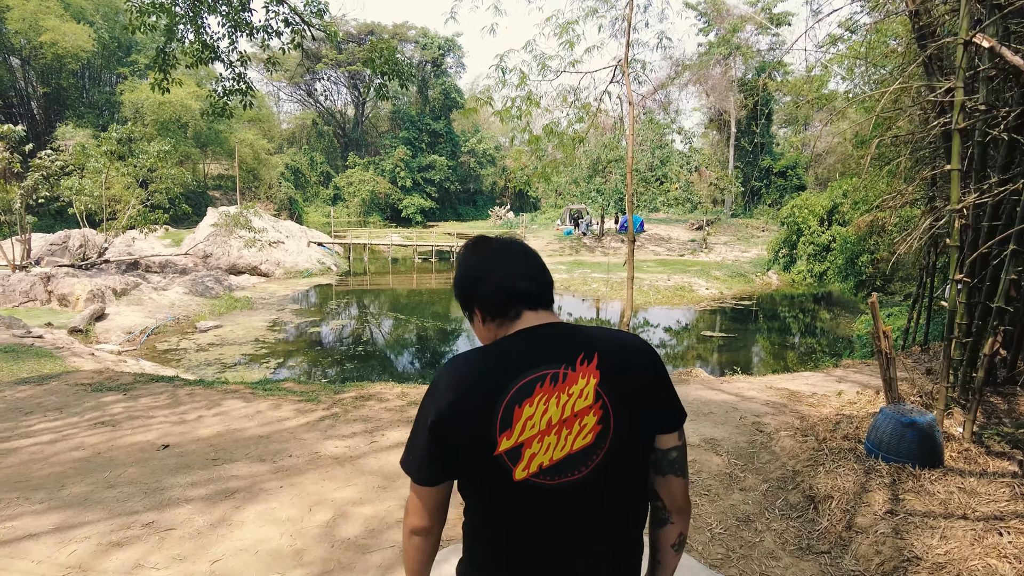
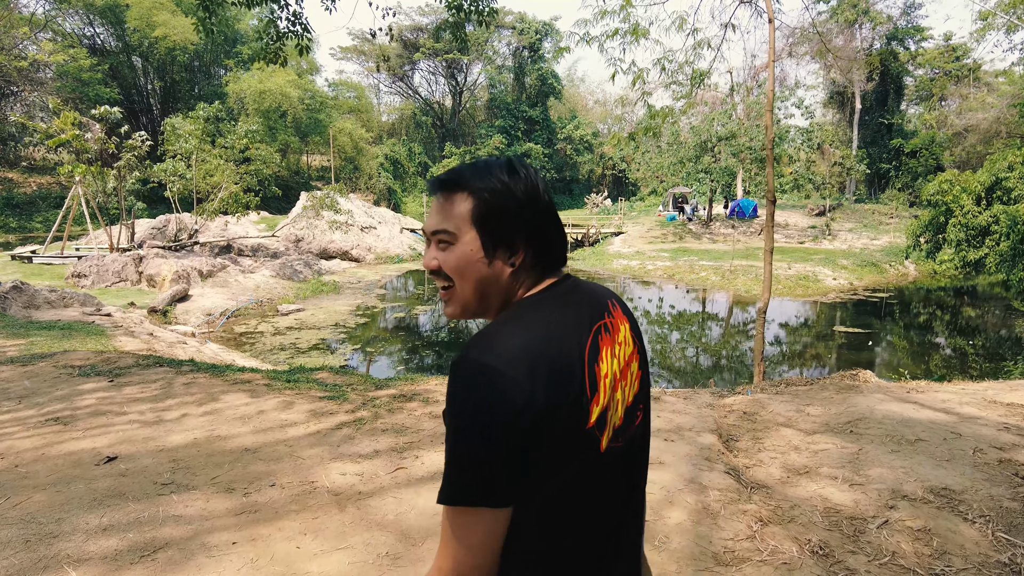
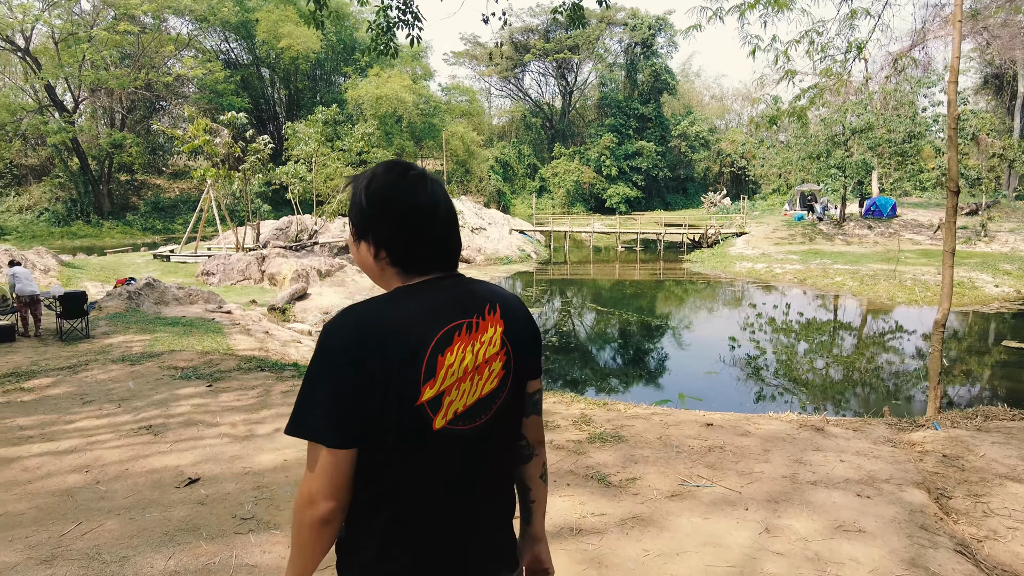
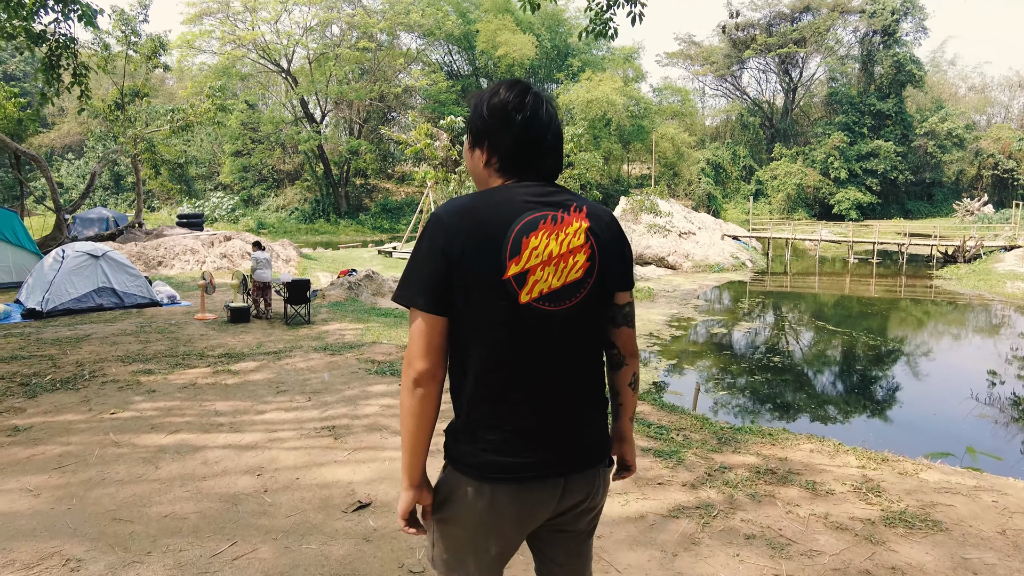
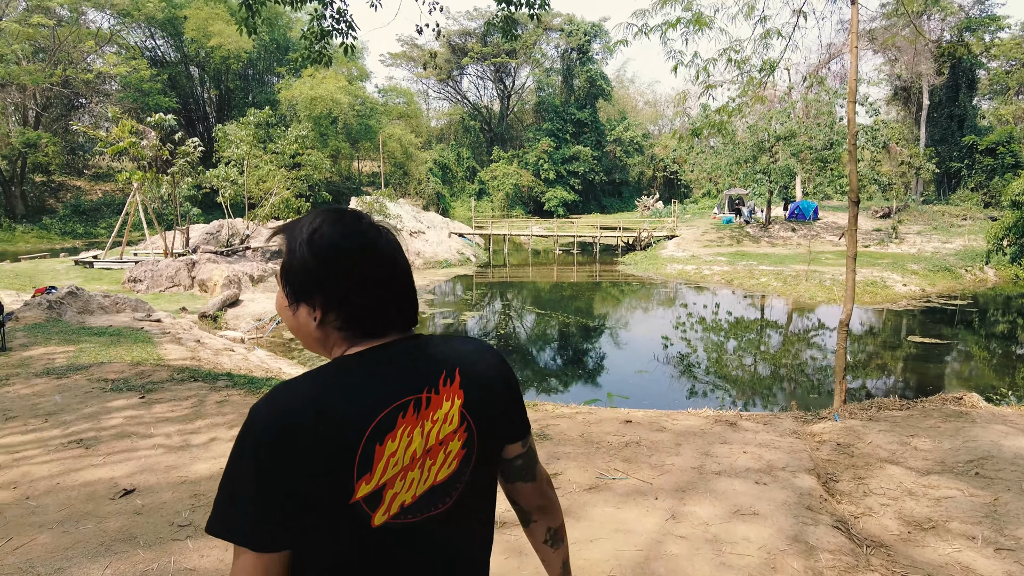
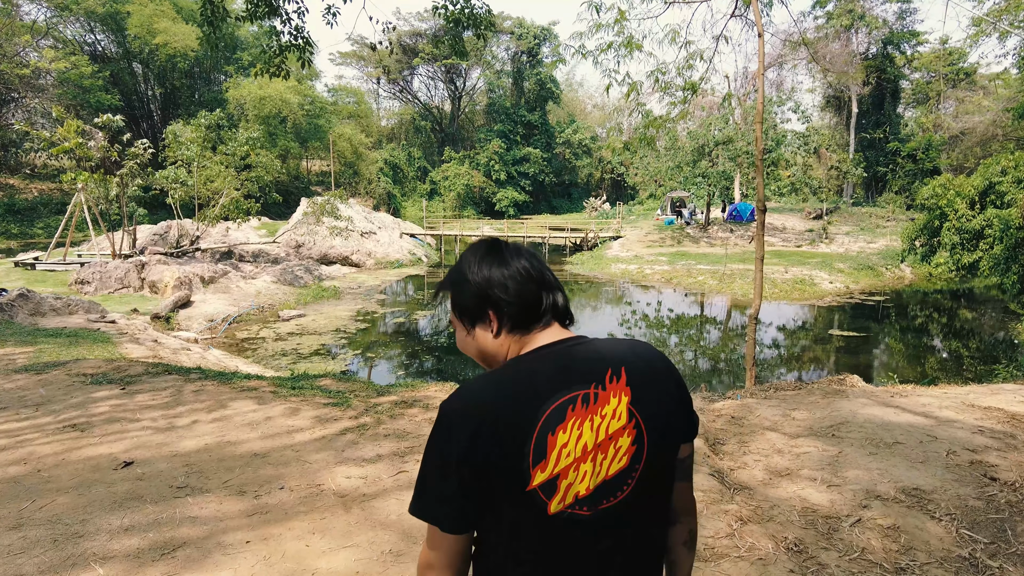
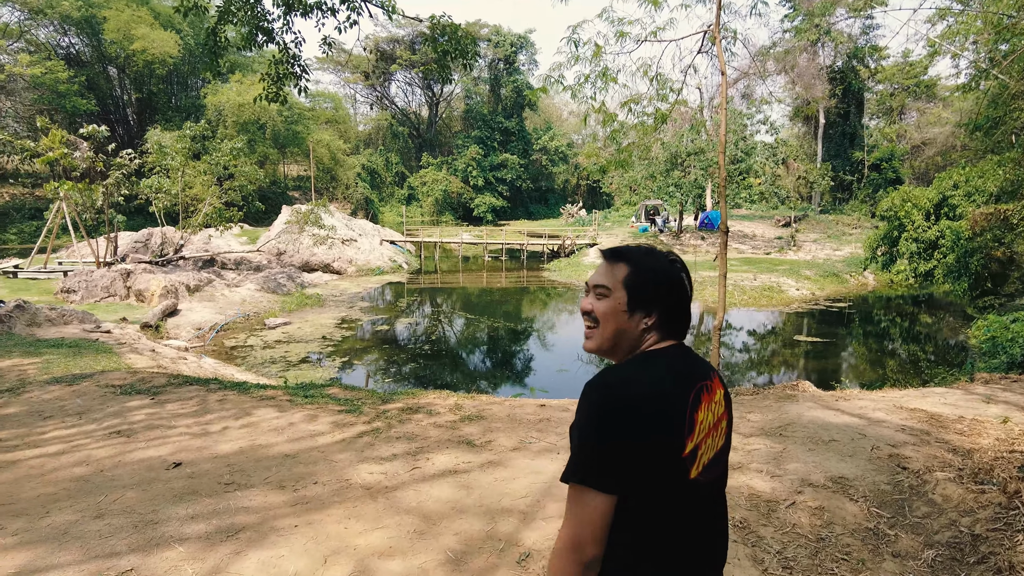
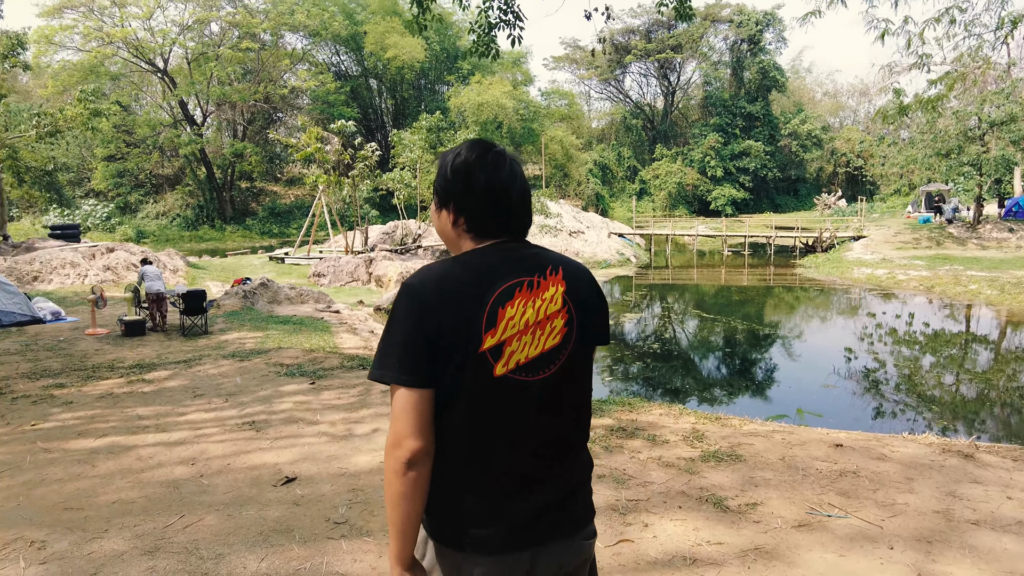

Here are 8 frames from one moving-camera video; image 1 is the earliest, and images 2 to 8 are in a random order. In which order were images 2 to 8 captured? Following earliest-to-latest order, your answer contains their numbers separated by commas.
7, 6, 2, 5, 3, 8, 4
